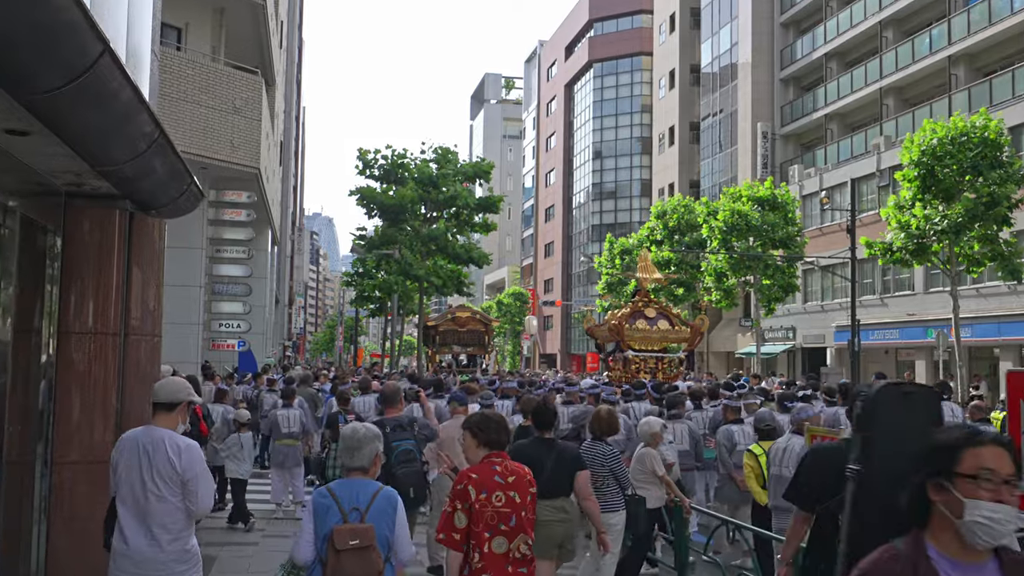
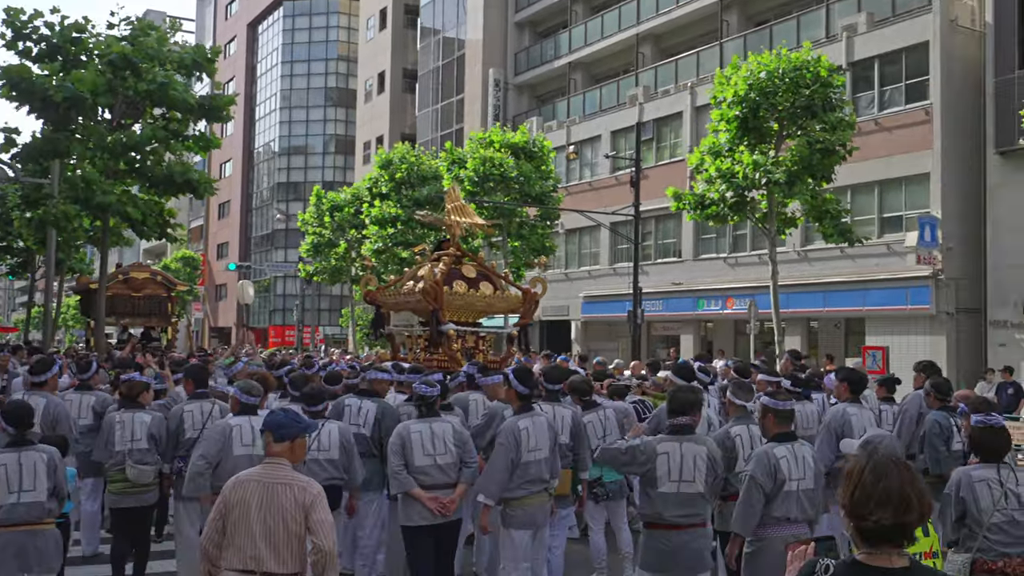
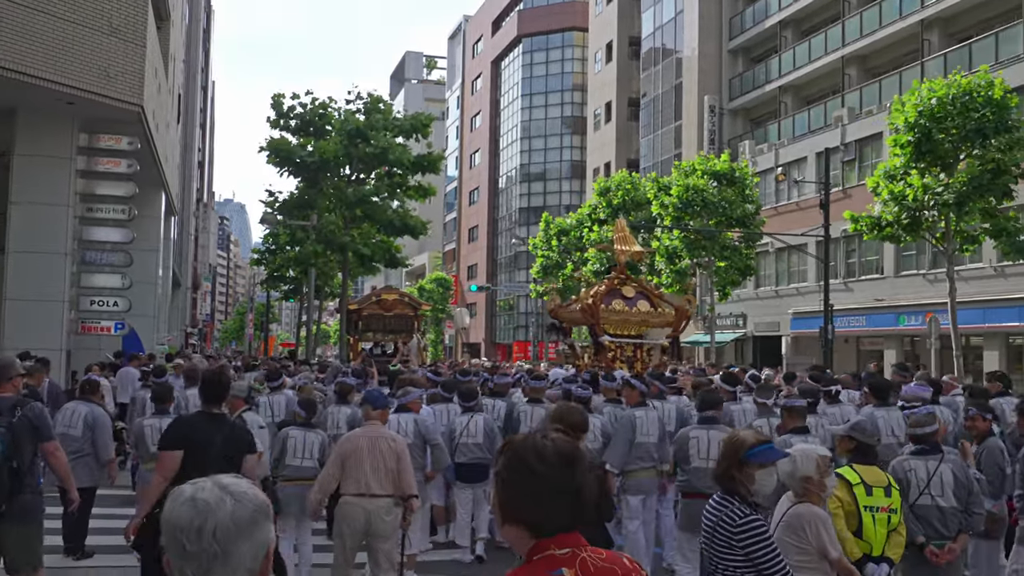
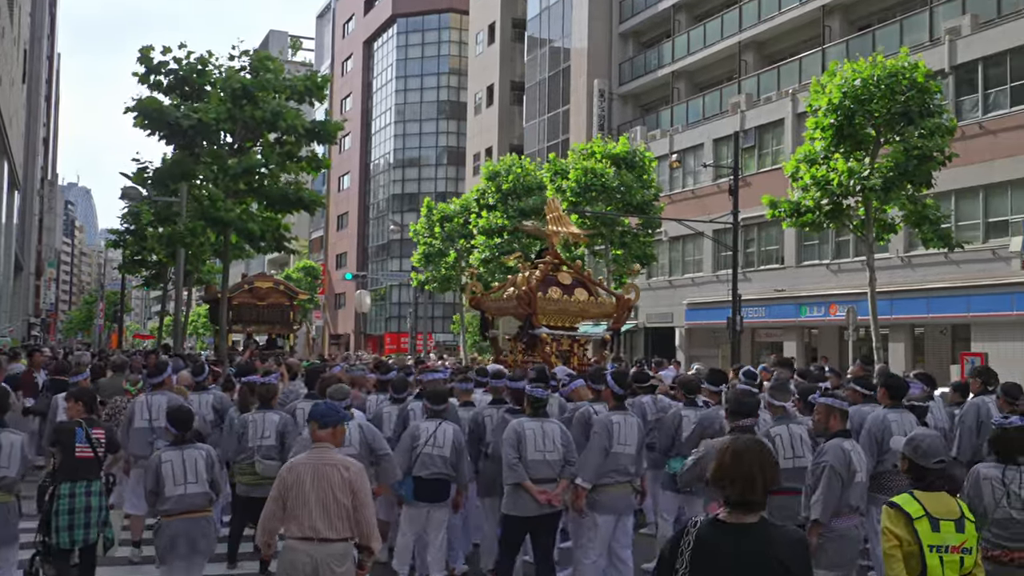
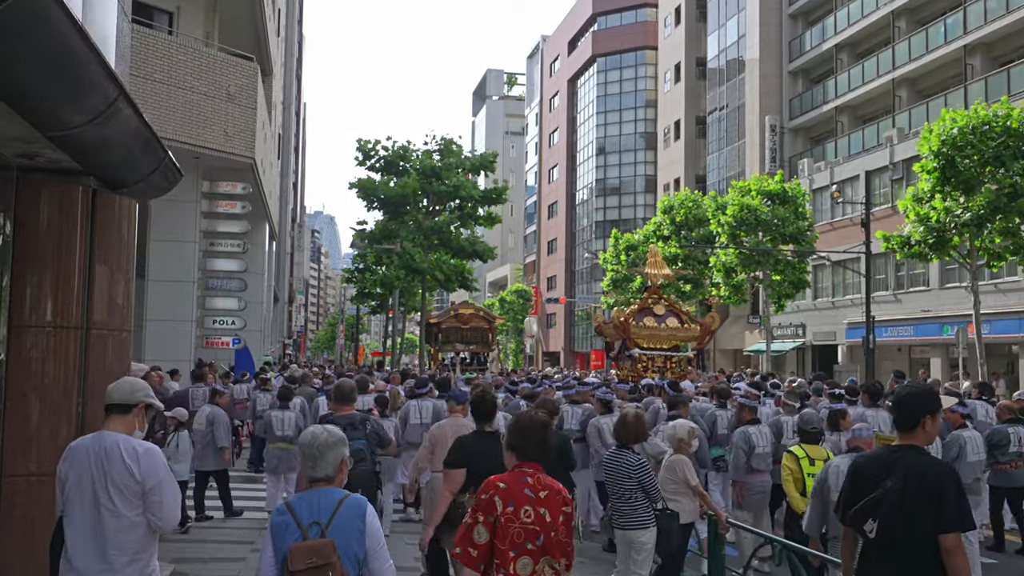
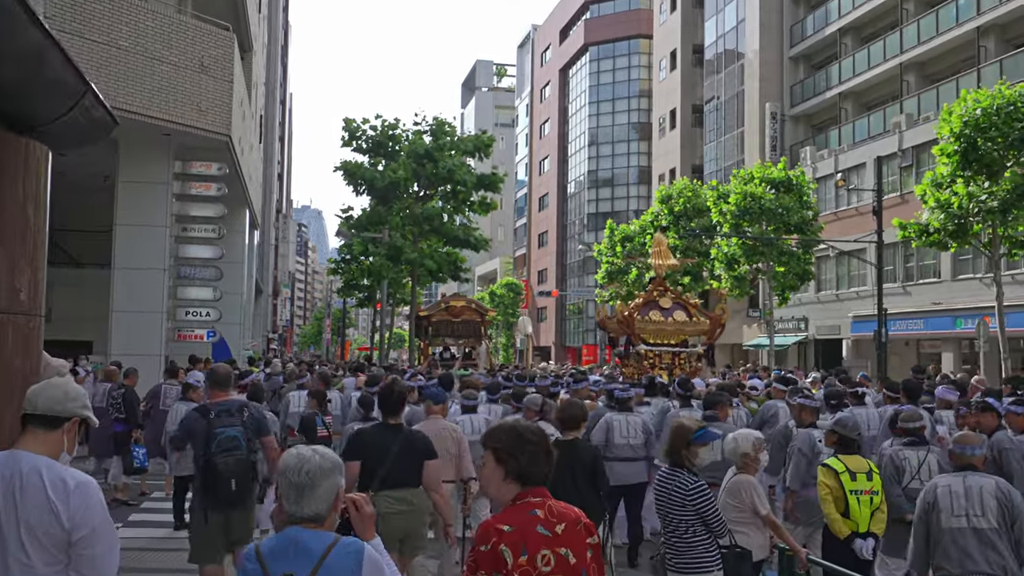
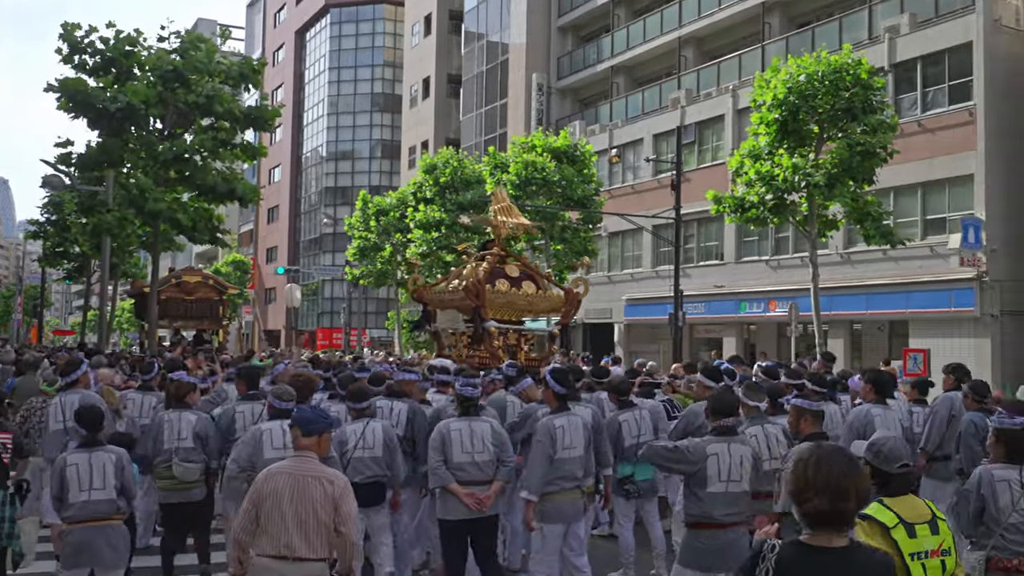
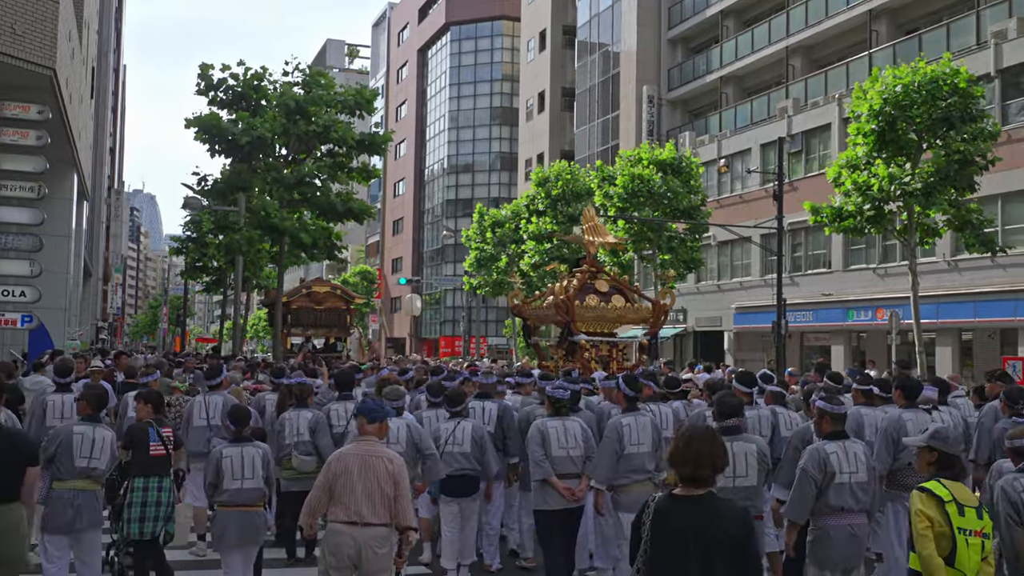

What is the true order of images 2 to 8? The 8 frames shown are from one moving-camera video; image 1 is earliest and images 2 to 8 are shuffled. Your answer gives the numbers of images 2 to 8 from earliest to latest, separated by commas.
5, 6, 3, 8, 4, 7, 2
